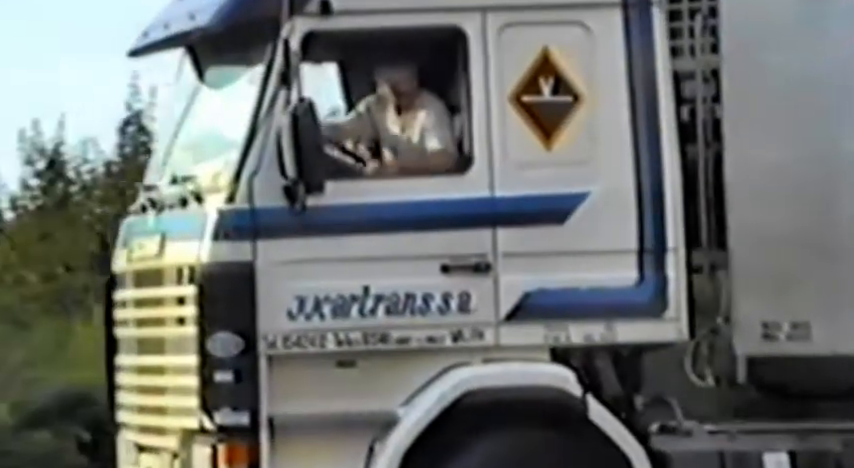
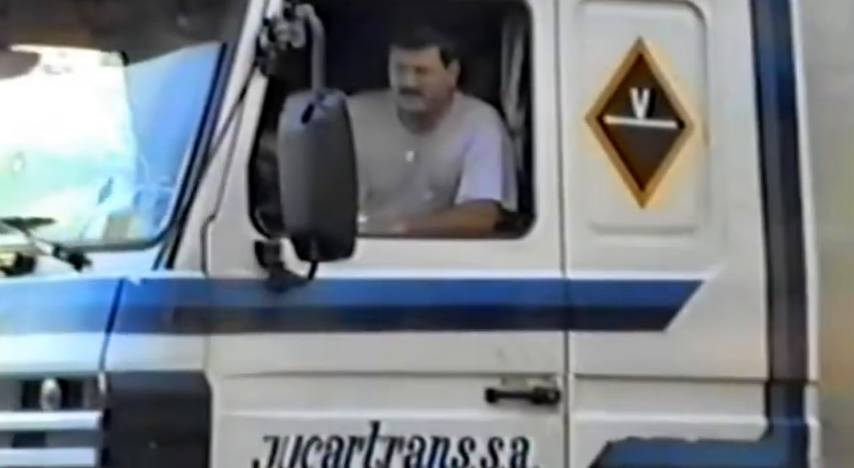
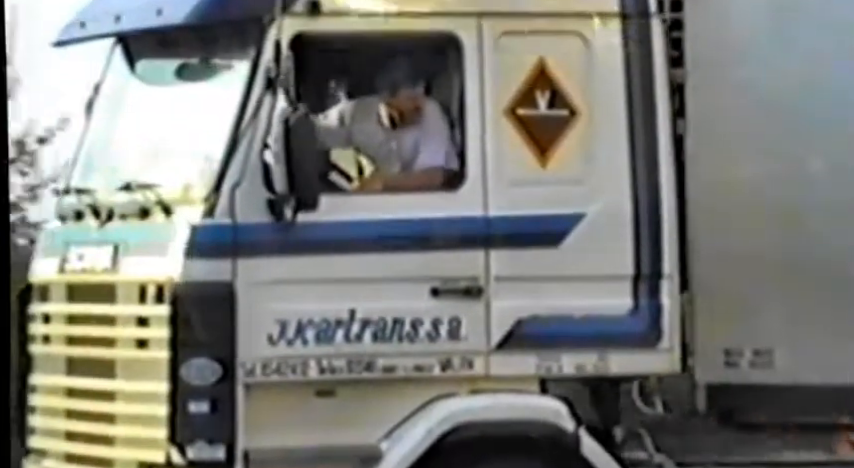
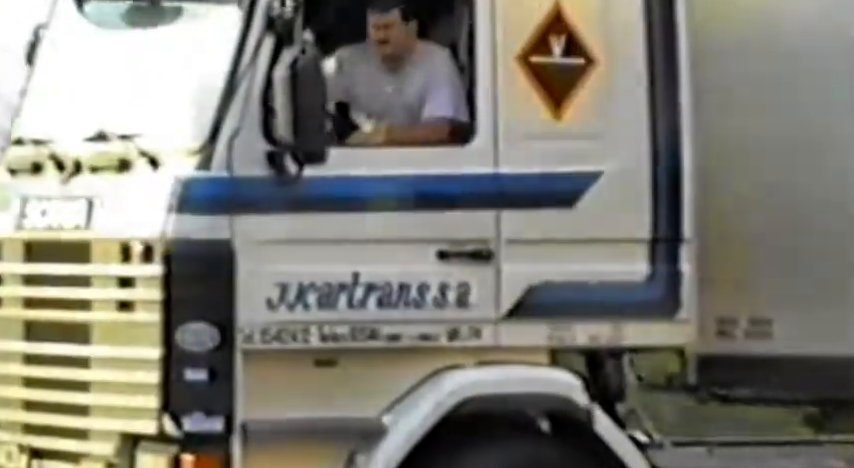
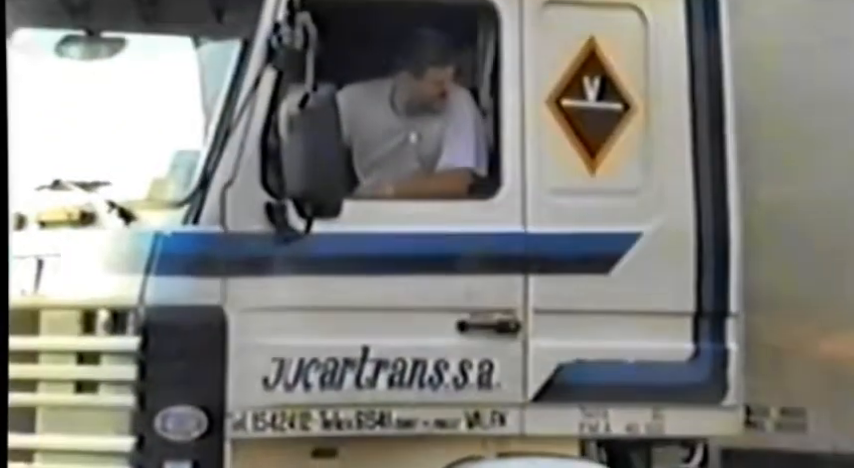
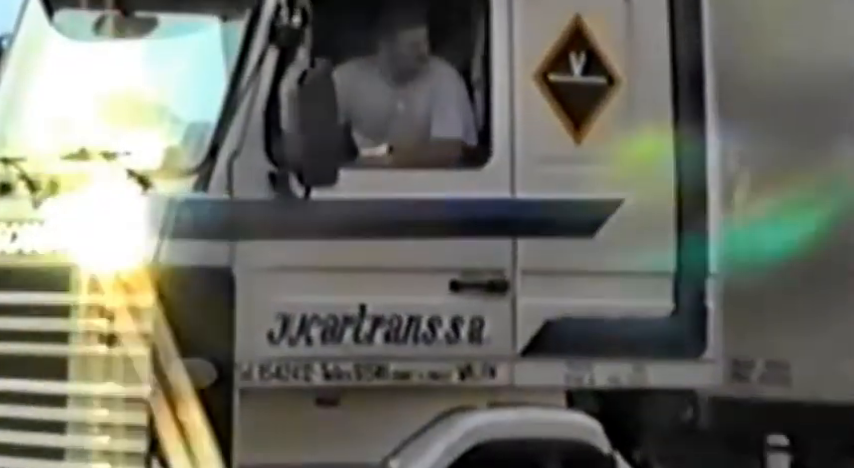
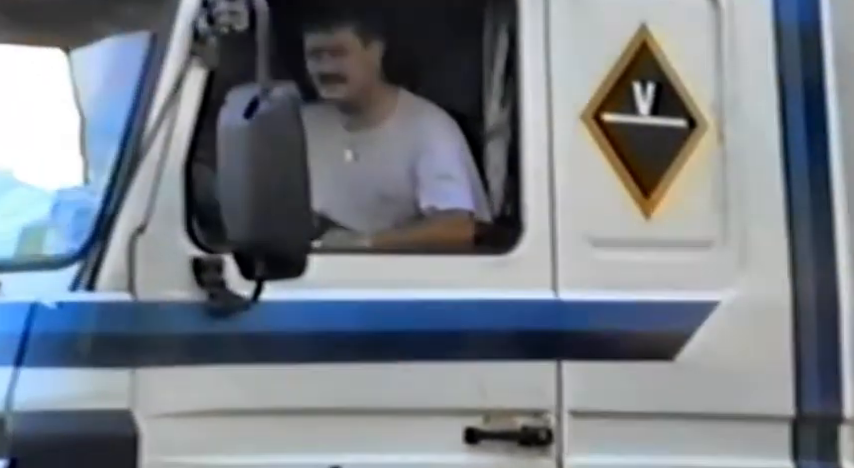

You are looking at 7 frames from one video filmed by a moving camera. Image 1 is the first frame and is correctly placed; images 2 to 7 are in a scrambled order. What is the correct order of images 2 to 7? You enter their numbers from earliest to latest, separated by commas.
3, 4, 6, 5, 2, 7
